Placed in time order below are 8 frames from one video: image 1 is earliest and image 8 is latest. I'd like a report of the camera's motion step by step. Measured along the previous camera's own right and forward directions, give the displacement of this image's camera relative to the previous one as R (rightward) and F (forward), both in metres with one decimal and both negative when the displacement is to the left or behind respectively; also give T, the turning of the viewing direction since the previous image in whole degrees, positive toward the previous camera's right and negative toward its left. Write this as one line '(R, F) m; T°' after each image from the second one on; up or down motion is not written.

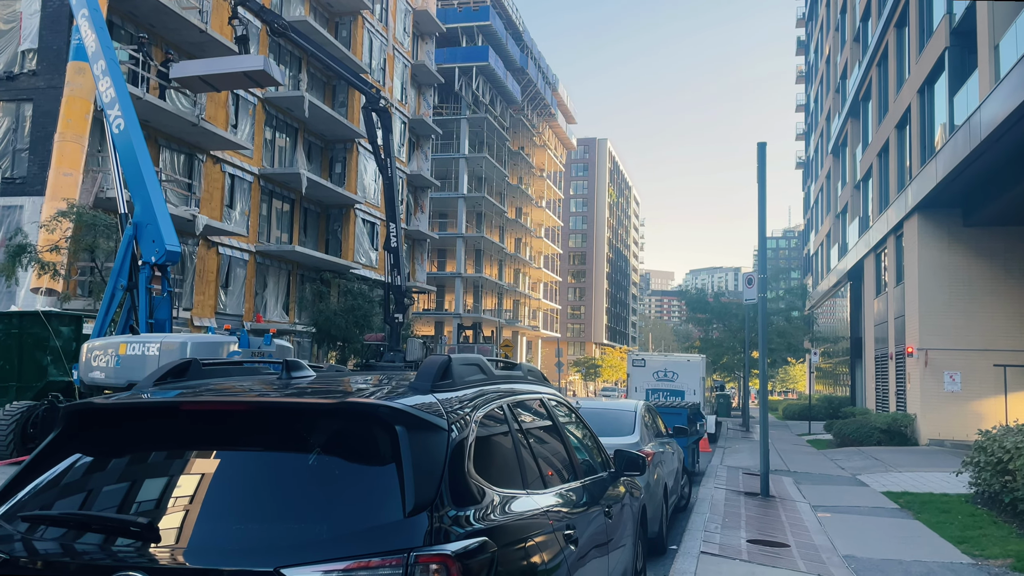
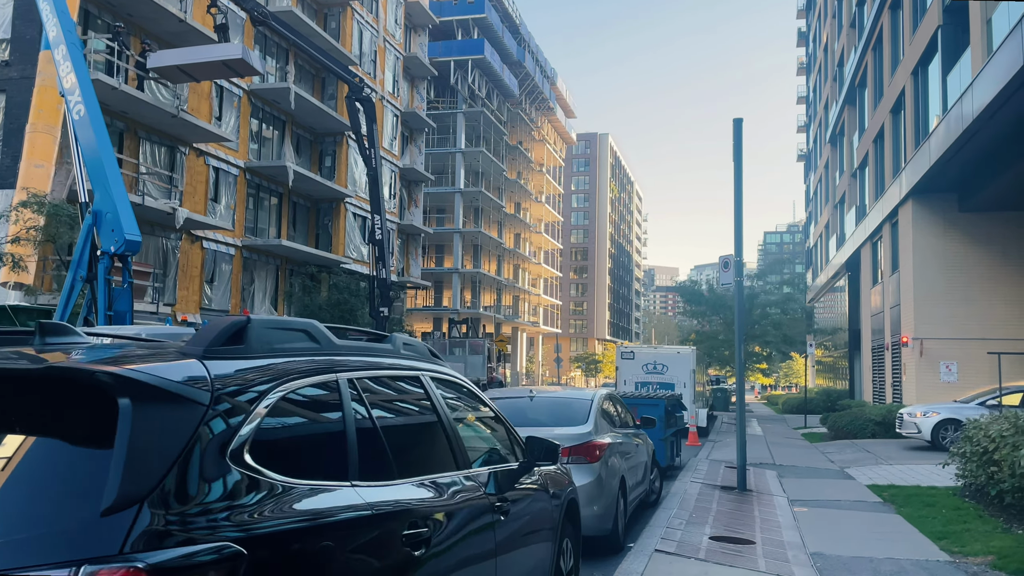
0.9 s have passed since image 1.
(+0.6, +0.6) m; 0°
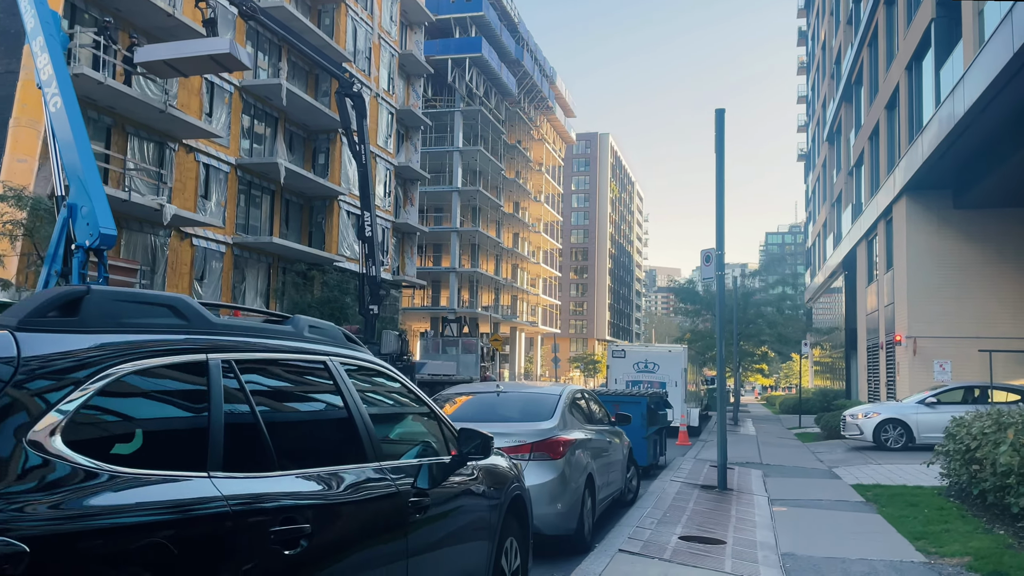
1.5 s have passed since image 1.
(+0.3, +0.3) m; 0°
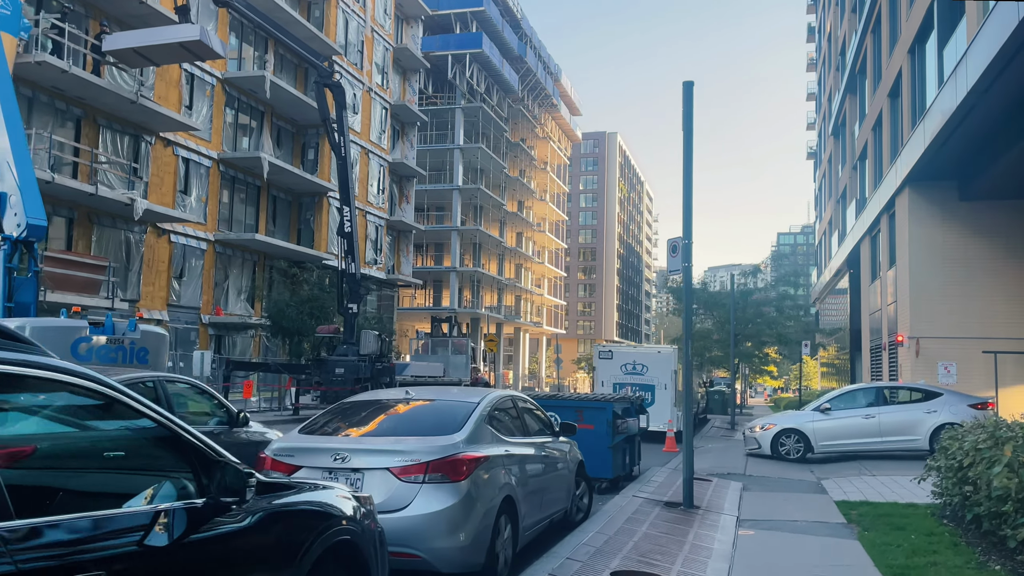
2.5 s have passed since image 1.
(+0.8, +1.1) m; -1°
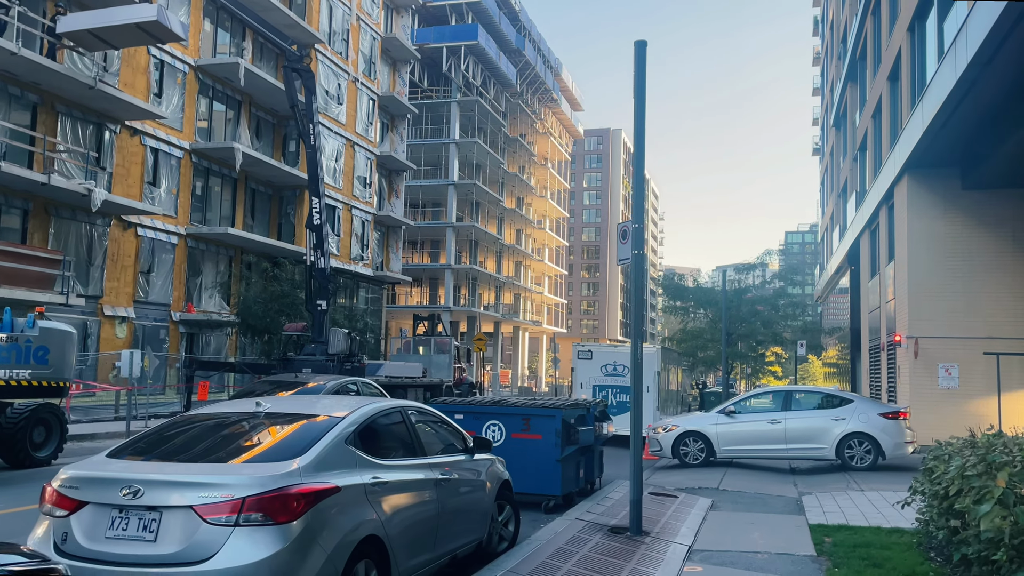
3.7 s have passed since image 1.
(+0.8, +1.3) m; -1°
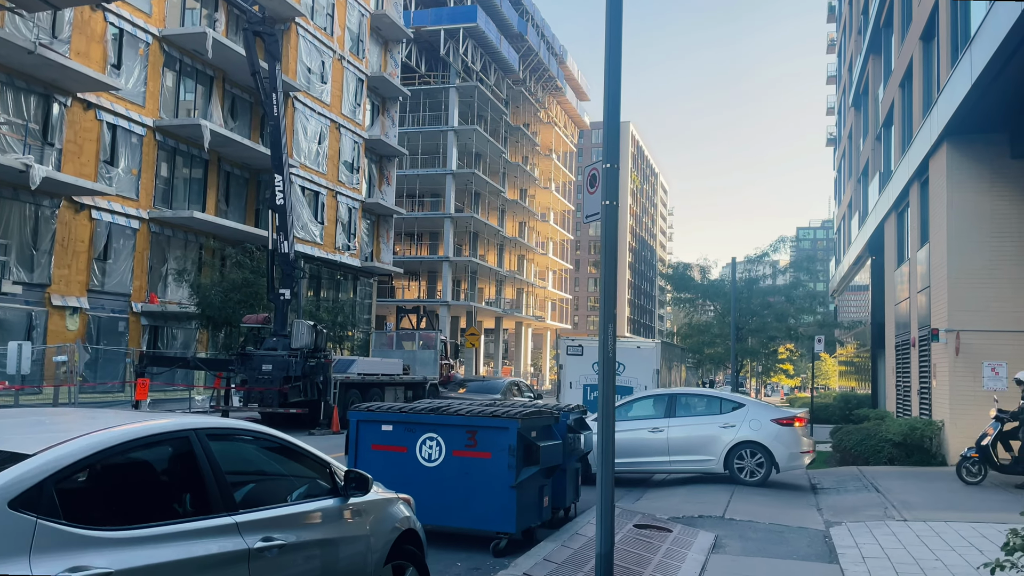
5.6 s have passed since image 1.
(+0.6, +2.3) m; -1°
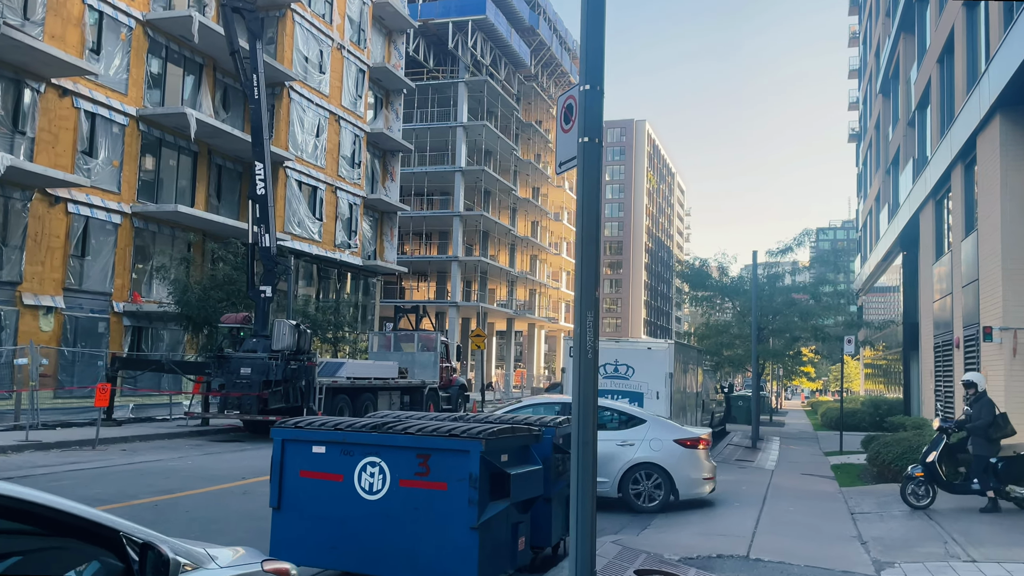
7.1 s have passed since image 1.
(+0.4, +1.7) m; -1°
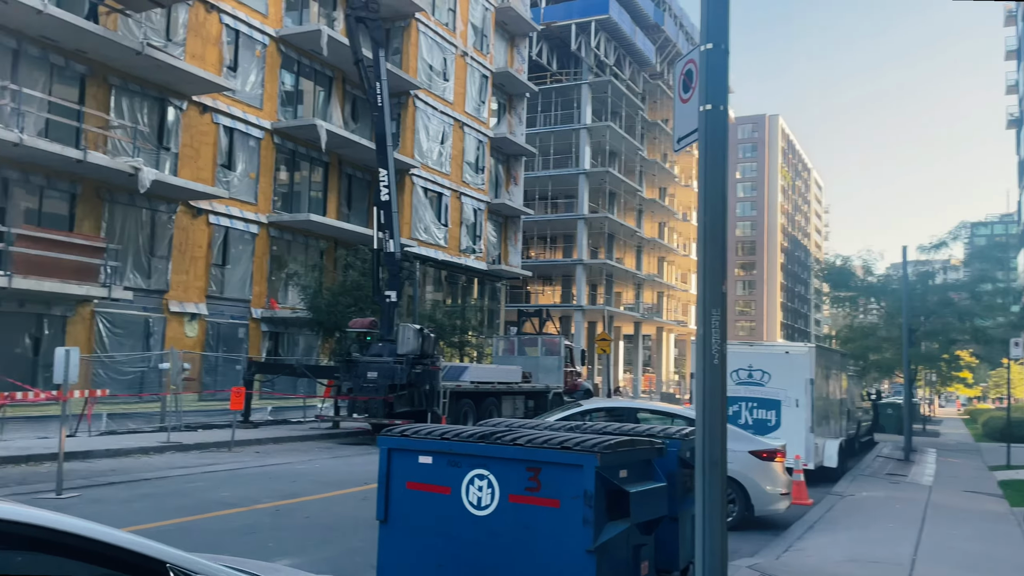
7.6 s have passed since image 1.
(+0.1, +0.5) m; -9°
